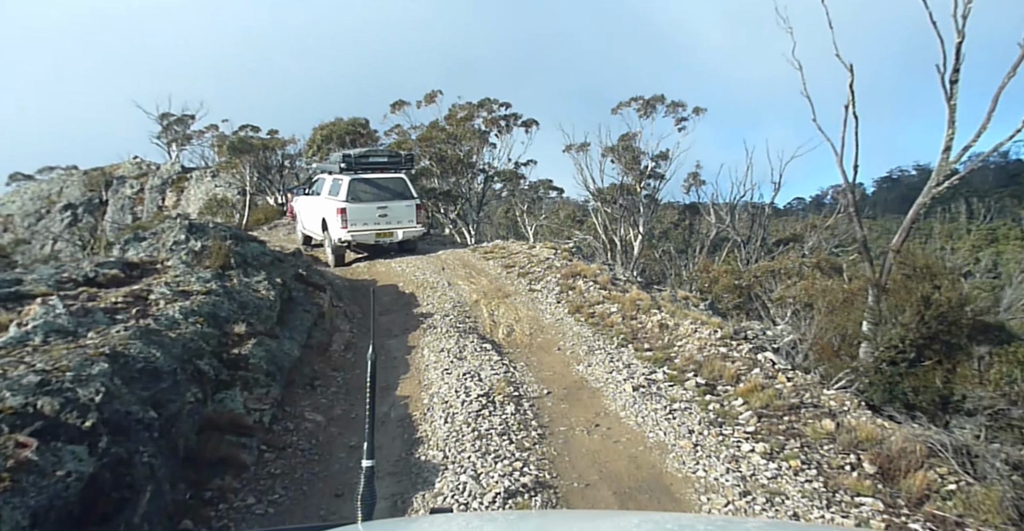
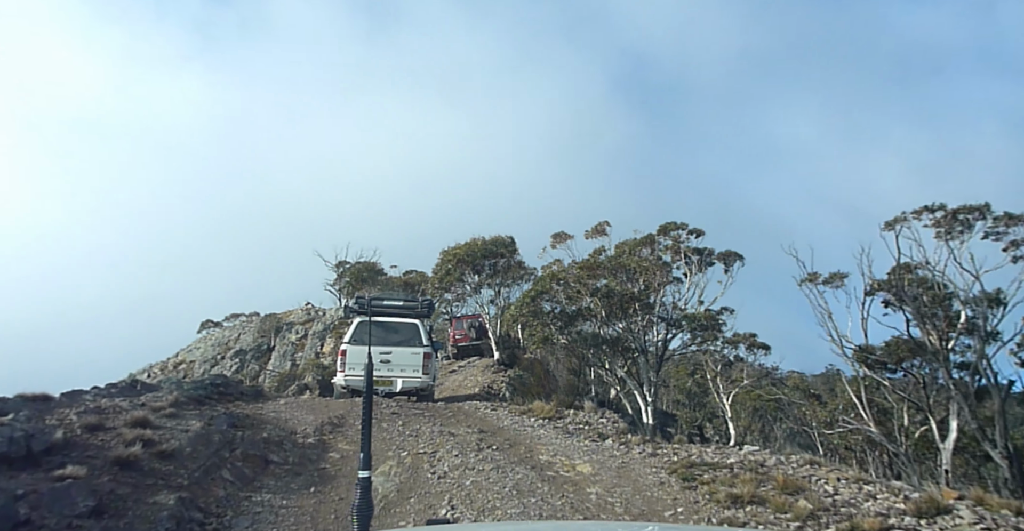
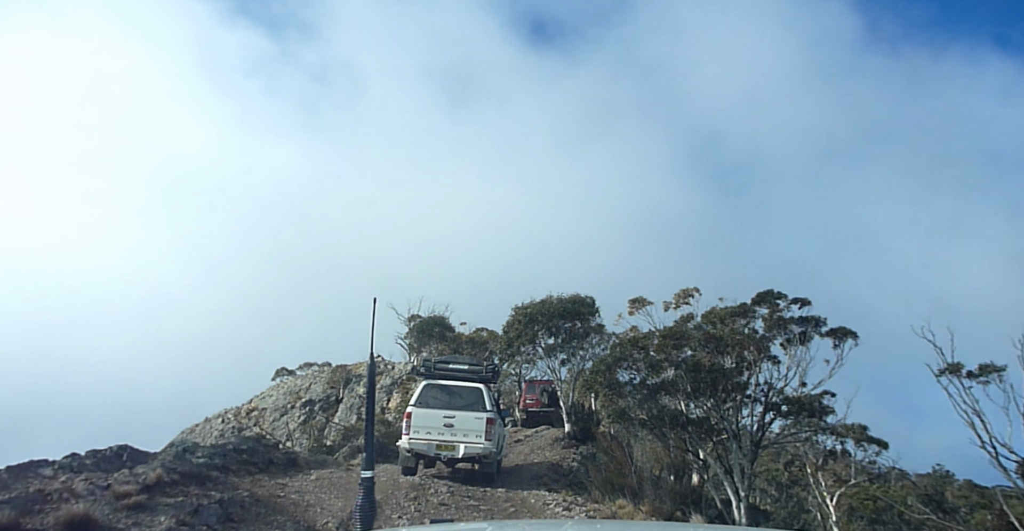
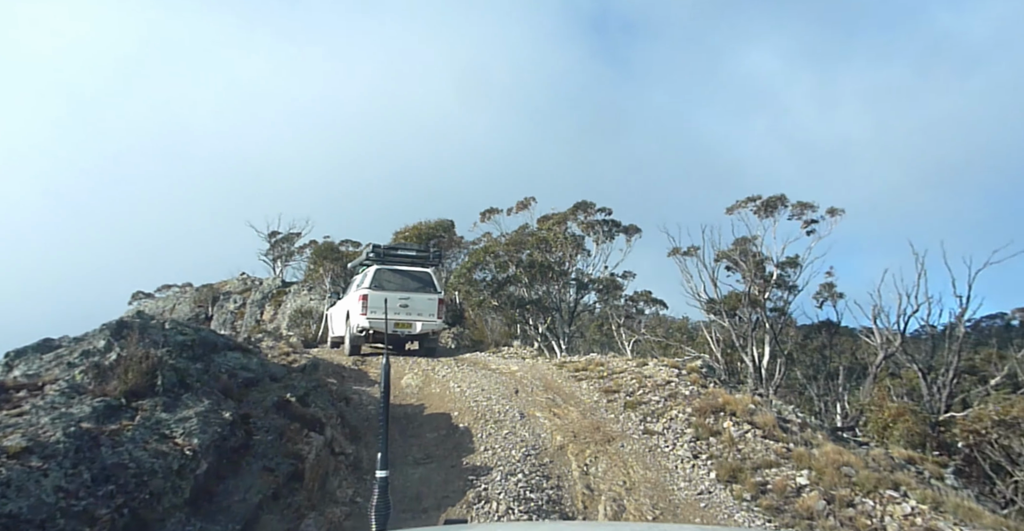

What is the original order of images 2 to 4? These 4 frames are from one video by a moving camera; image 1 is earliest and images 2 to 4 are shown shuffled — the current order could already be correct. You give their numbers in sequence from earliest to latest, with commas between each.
4, 2, 3
